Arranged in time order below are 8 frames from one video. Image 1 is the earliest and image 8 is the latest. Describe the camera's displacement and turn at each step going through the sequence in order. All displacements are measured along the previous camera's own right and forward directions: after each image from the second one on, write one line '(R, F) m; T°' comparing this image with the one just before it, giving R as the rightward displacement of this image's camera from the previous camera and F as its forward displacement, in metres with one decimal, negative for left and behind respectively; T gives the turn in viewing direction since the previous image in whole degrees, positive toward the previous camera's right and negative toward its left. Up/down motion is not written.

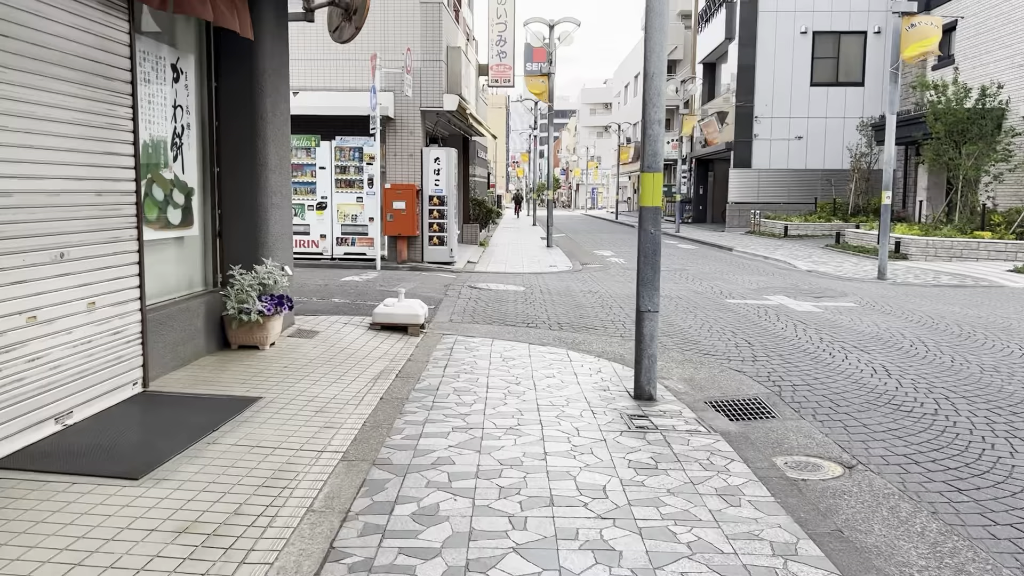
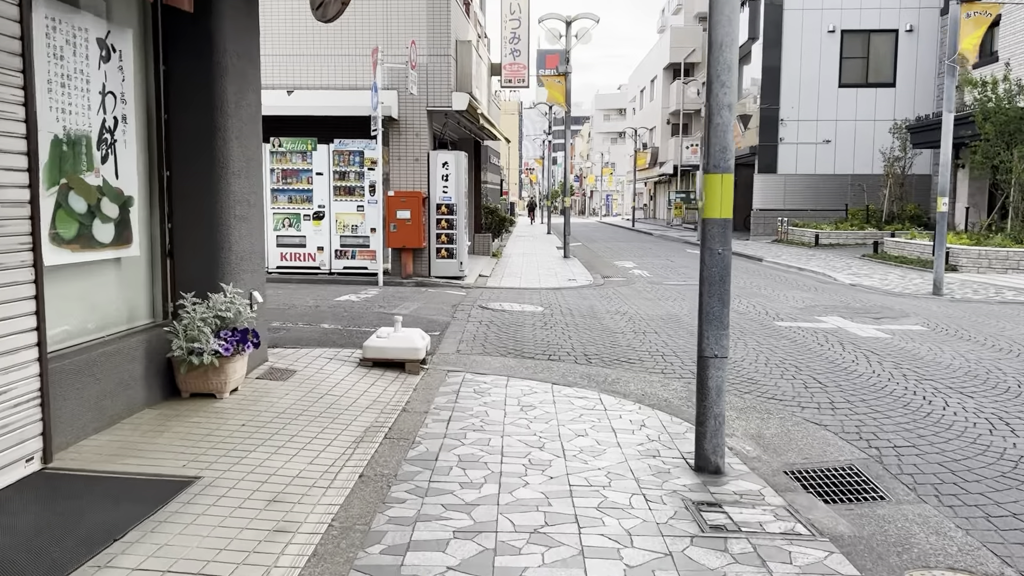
(-0.1, +1.5) m; -1°
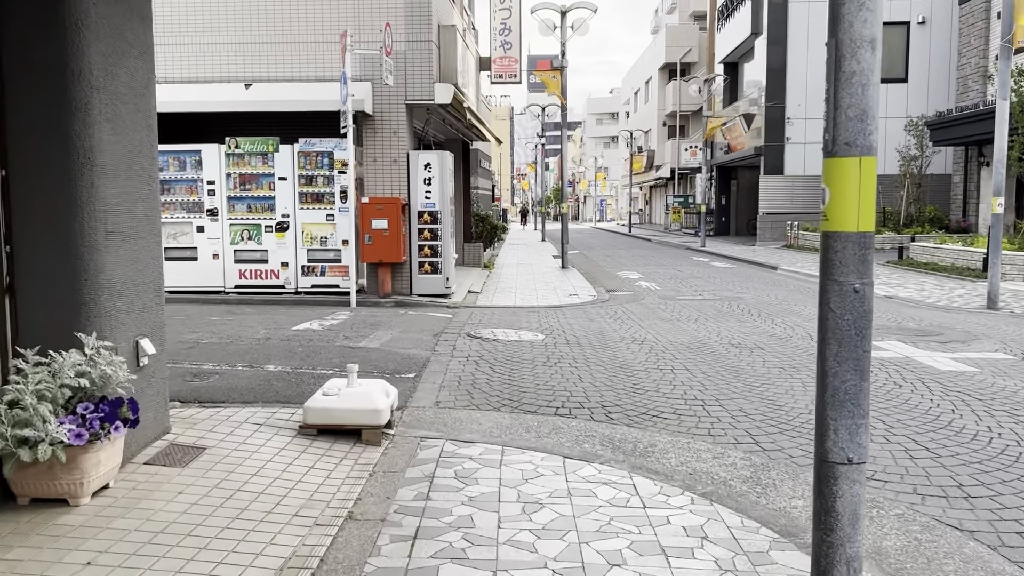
(0.0, +2.0) m; 0°
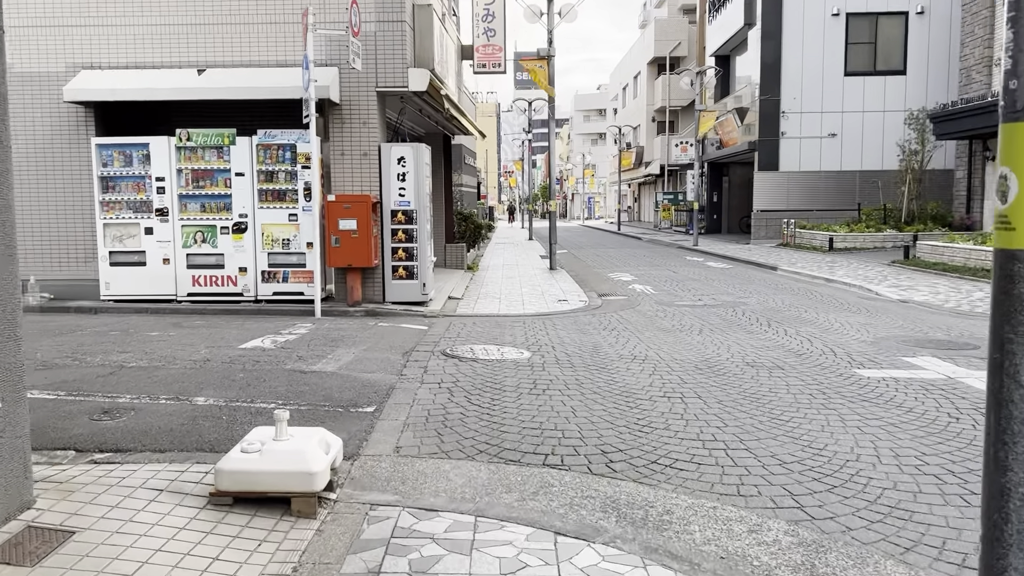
(+0.1, +1.3) m; +1°
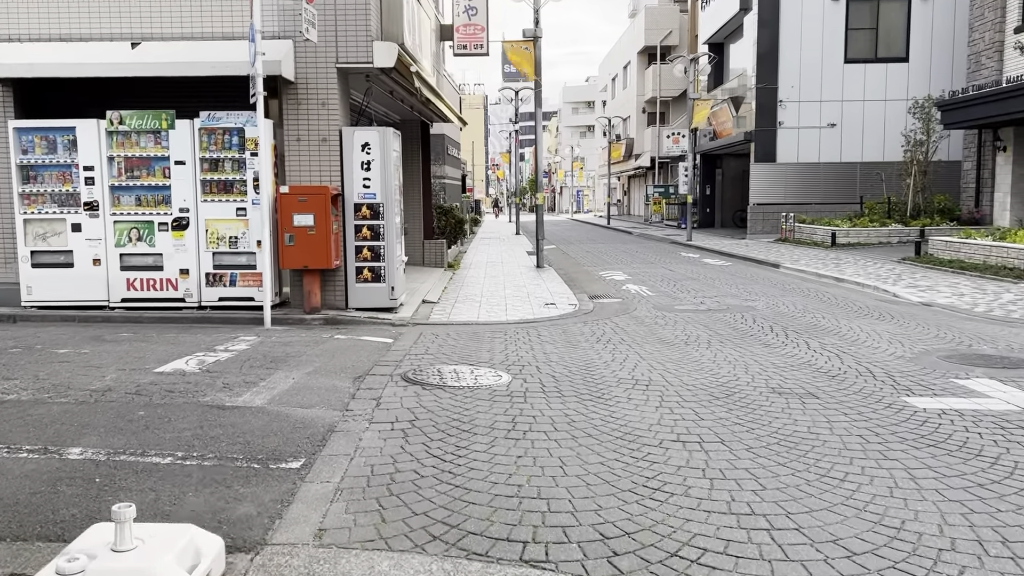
(+0.1, +1.5) m; +1°
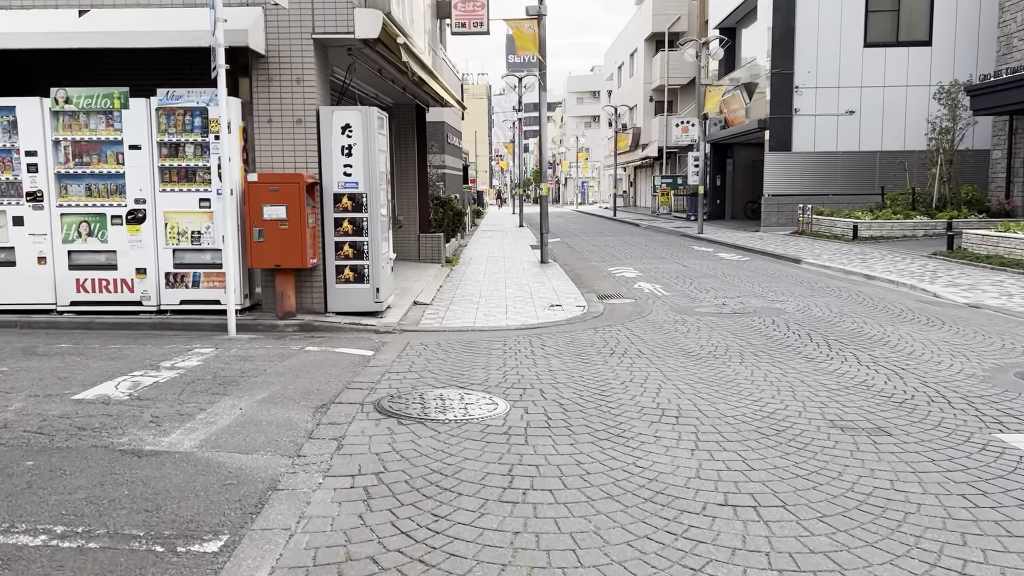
(0.0, +1.3) m; 0°
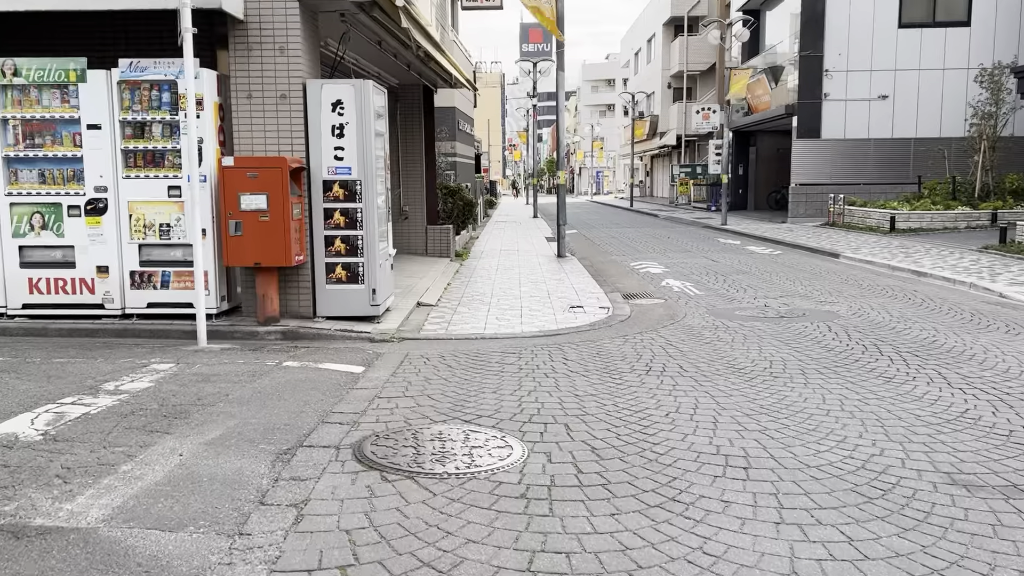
(0.0, +1.3) m; -1°
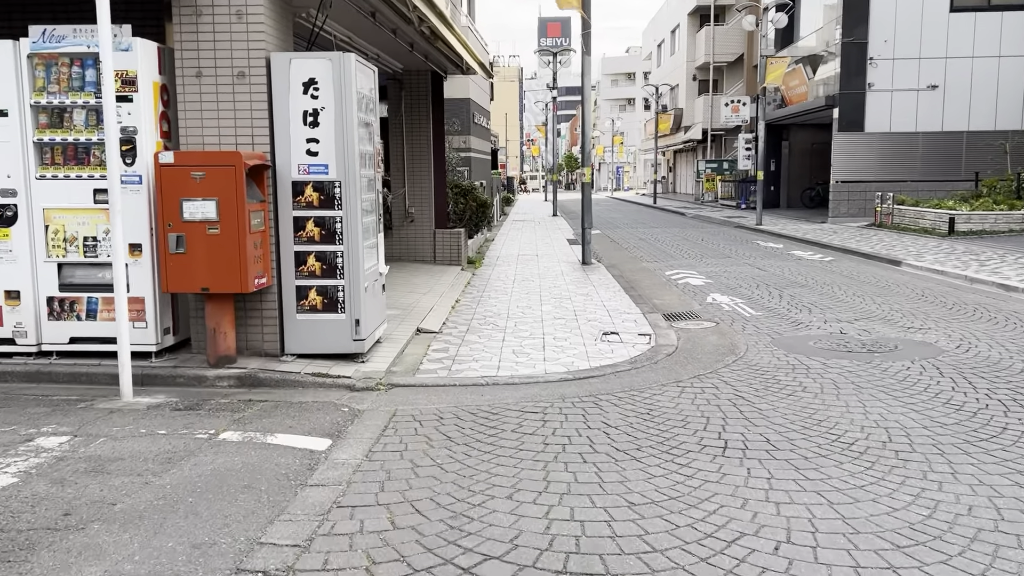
(0.0, +1.8) m; -1°
